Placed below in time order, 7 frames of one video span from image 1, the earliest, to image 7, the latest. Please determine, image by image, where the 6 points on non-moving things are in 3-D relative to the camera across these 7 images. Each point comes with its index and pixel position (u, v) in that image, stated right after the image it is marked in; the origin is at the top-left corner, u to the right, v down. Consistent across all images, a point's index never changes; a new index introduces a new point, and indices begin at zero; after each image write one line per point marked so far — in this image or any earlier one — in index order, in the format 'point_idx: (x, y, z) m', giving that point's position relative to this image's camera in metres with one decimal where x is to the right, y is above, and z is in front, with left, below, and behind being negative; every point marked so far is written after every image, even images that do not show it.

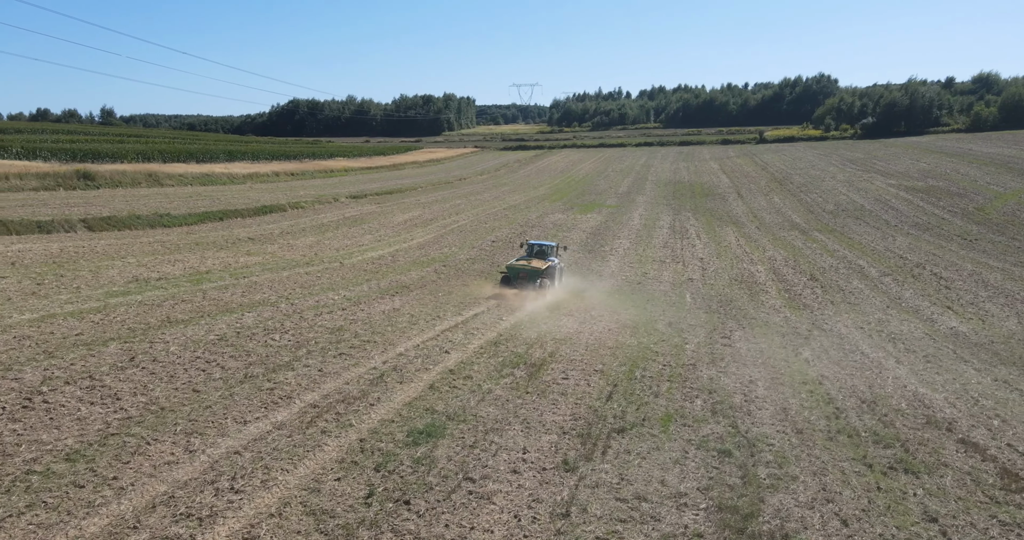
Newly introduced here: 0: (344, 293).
0: (-3.4, -0.5, +14.7) m
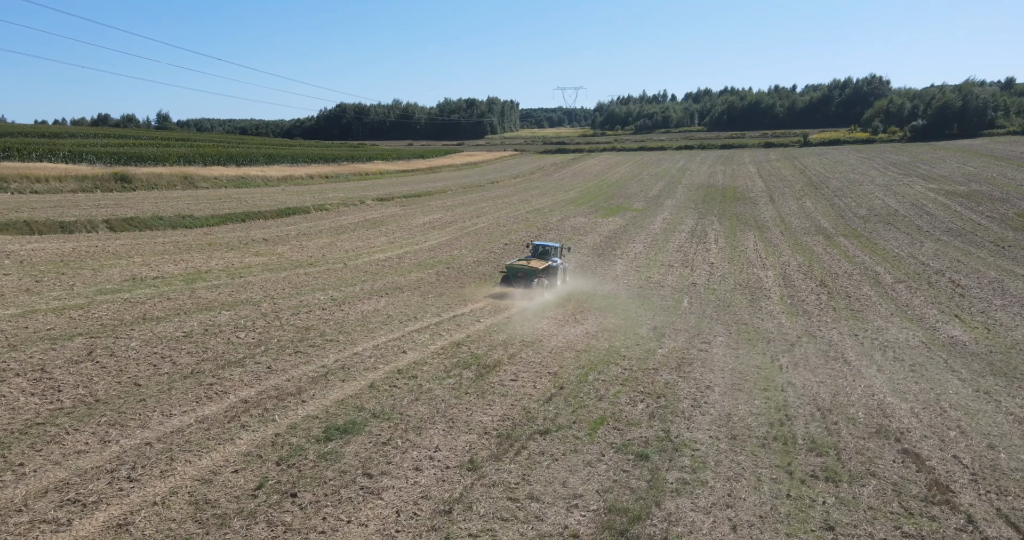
0: (-3.7, -0.5, +15.0) m
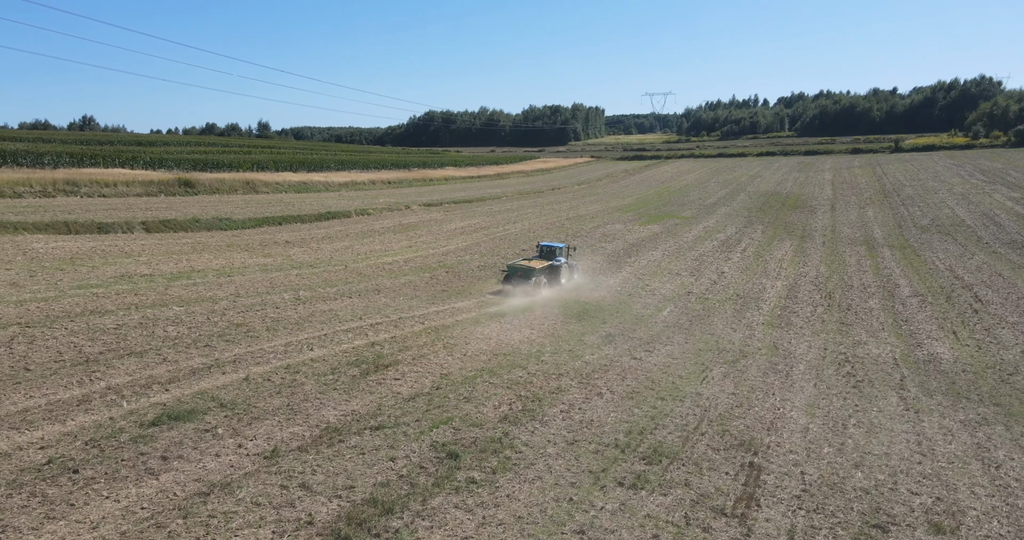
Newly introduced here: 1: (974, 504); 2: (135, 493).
0: (-4.5, -0.5, +15.8) m
1: (+4.6, -2.3, +7.4) m
2: (-3.0, -1.8, +6.0) m
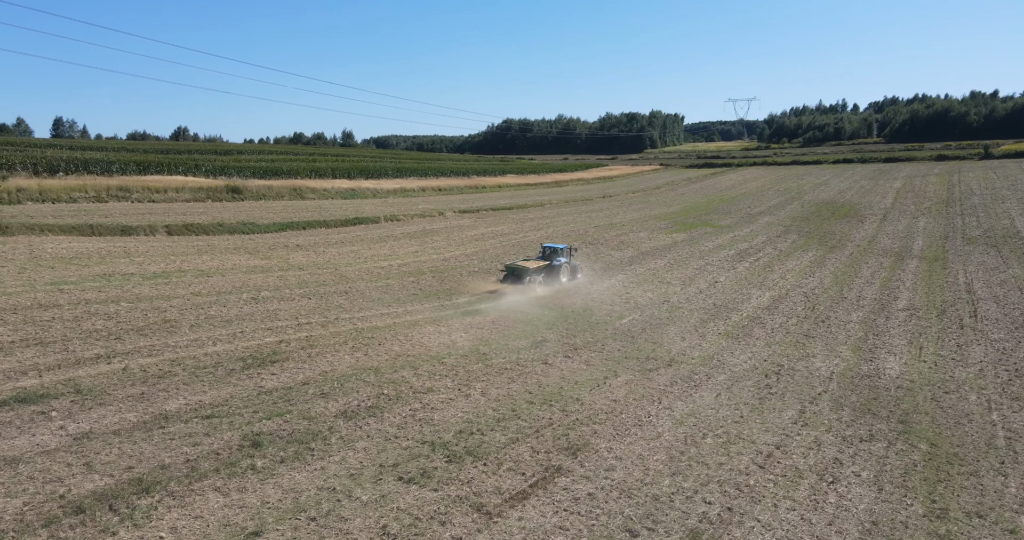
0: (-5.6, -0.5, +16.6) m
1: (+2.4, -2.4, +7.3) m
2: (-5.3, -1.8, +6.7) m
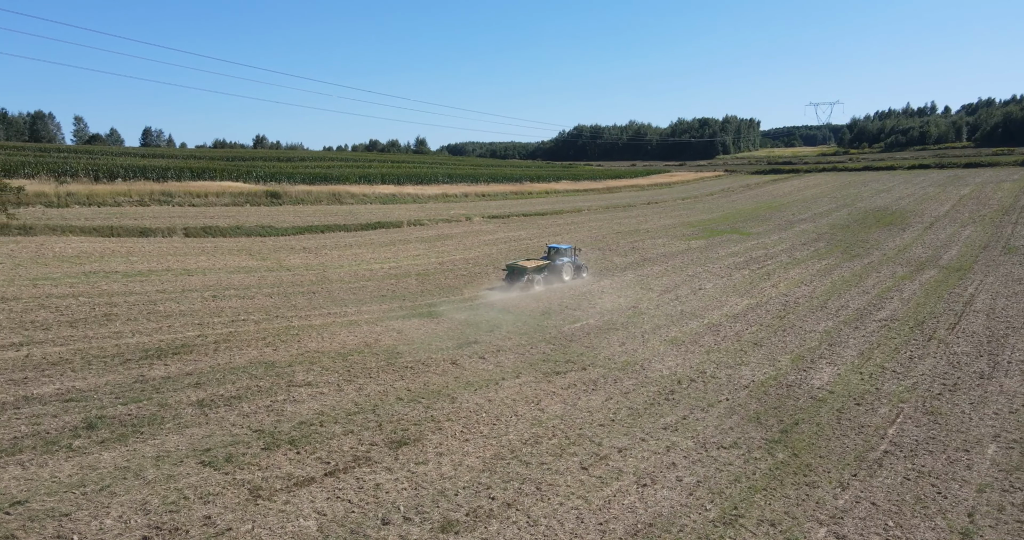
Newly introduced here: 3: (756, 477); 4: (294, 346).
0: (-6.8, -0.5, +17.6) m
1: (+0.2, -2.4, +7.4) m
2: (-7.5, -1.7, +7.7) m
3: (+2.9, -2.5, +8.9) m
4: (-3.8, -1.3, +13.1) m
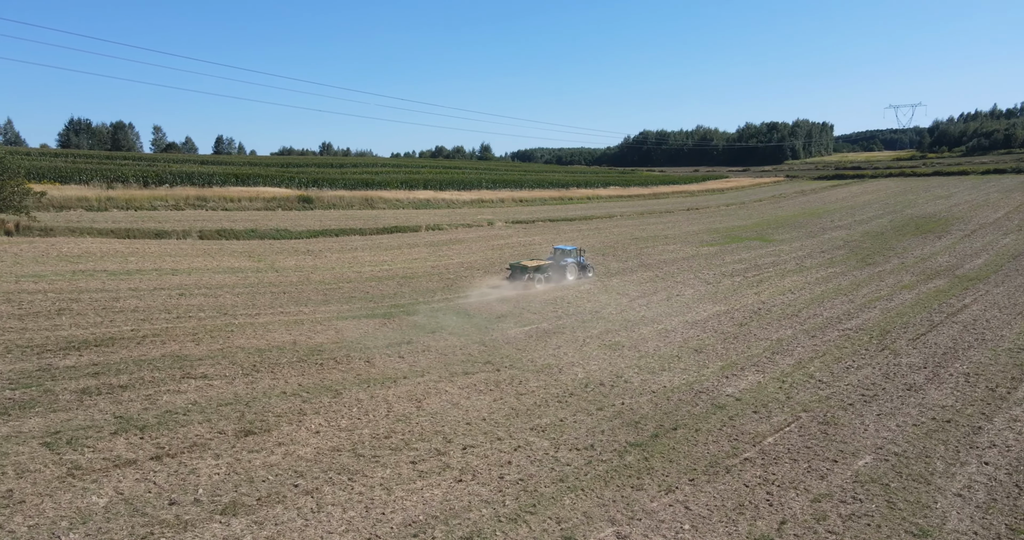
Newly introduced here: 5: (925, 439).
0: (-8.0, -0.5, +18.6) m
1: (-2.0, -2.4, +7.8) m
2: (-9.6, -1.6, +8.8) m
3: (+0.9, -2.5, +9.0) m
4: (-5.4, -1.3, +13.8) m
5: (+6.1, -2.5, +10.9) m
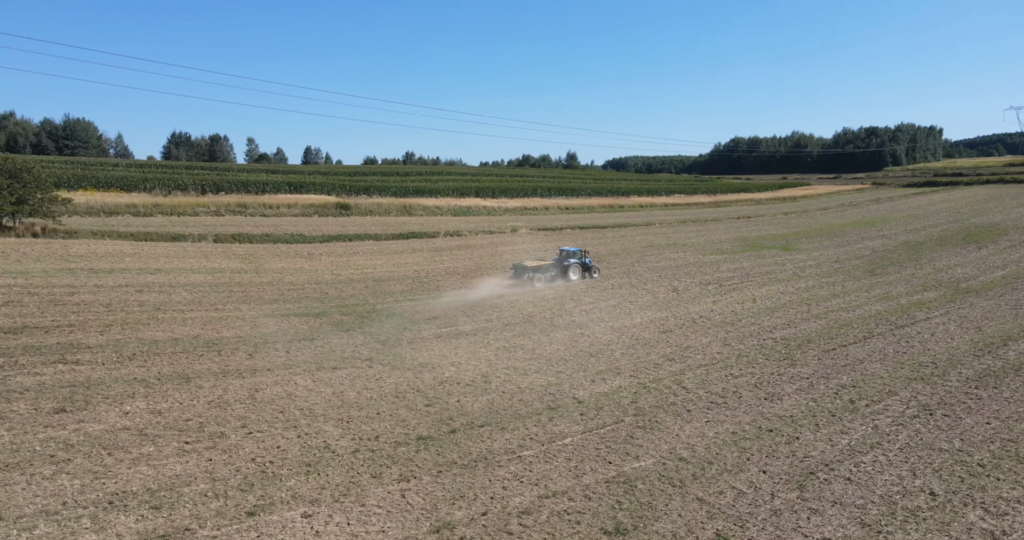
0: (-9.8, -0.5, +20.2) m
1: (-5.3, -2.3, +8.7) m
2: (-12.7, -1.4, +10.7) m
3: (-2.3, -2.5, +9.5) m
4: (-7.9, -1.3, +15.1) m
5: (+3.1, -2.6, +10.8) m
